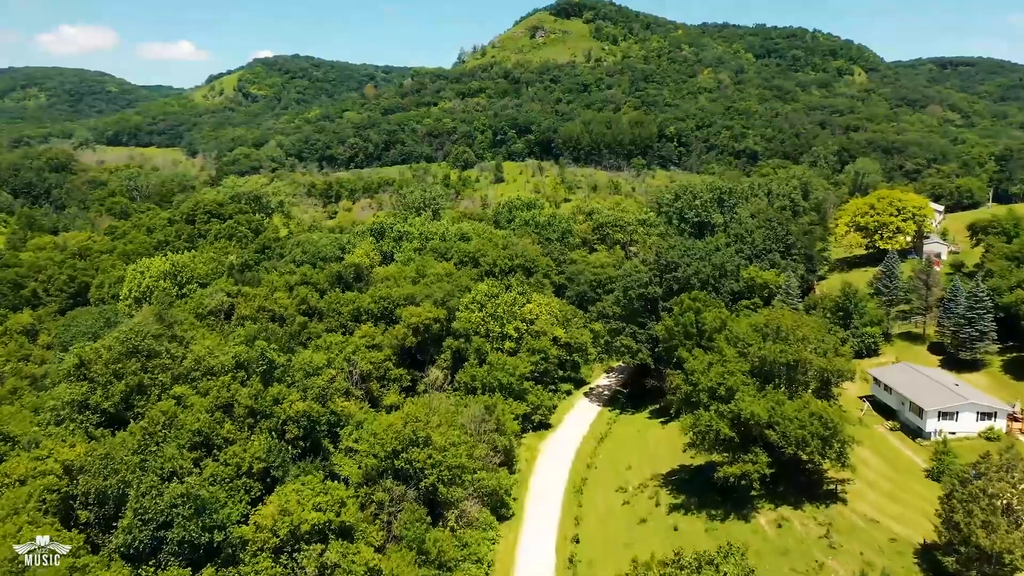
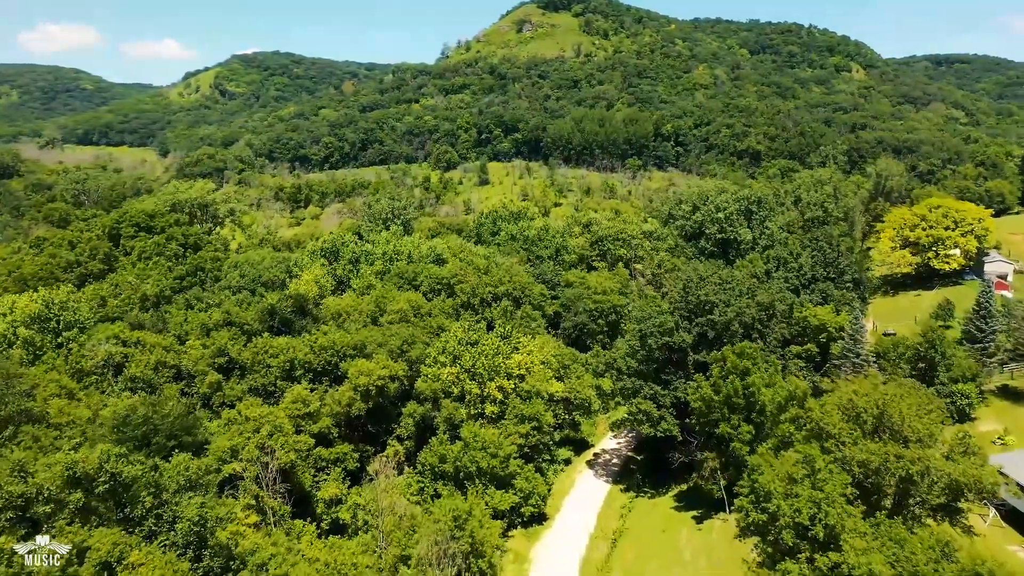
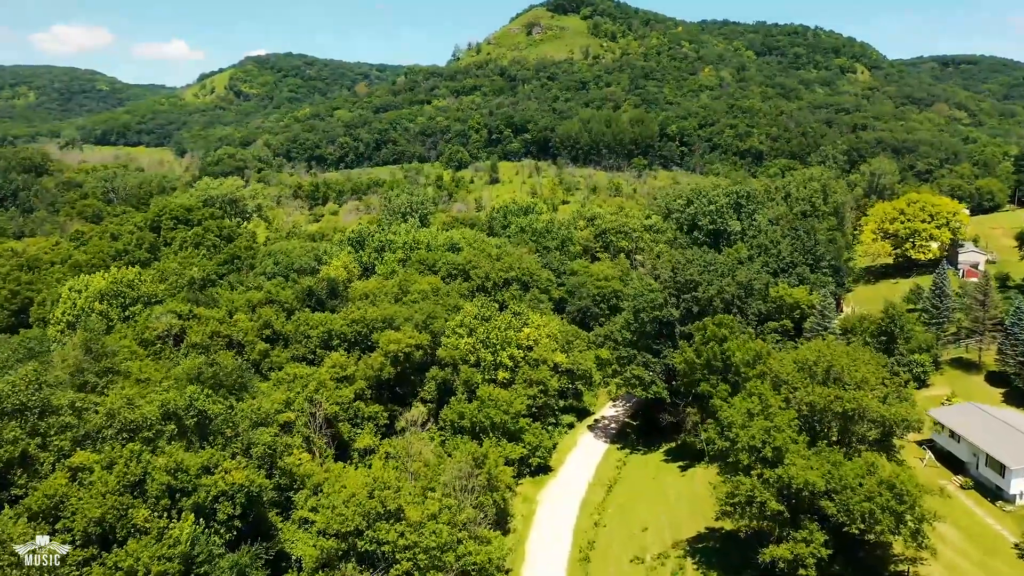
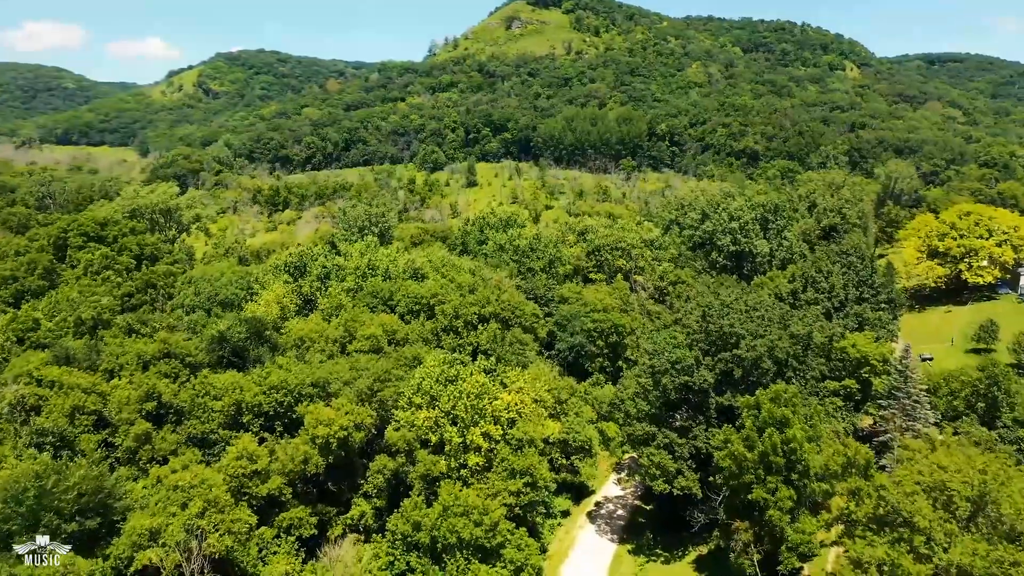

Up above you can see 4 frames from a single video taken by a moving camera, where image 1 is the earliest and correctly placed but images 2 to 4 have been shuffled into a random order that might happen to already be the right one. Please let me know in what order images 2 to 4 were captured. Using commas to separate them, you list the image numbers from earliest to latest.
3, 2, 4
